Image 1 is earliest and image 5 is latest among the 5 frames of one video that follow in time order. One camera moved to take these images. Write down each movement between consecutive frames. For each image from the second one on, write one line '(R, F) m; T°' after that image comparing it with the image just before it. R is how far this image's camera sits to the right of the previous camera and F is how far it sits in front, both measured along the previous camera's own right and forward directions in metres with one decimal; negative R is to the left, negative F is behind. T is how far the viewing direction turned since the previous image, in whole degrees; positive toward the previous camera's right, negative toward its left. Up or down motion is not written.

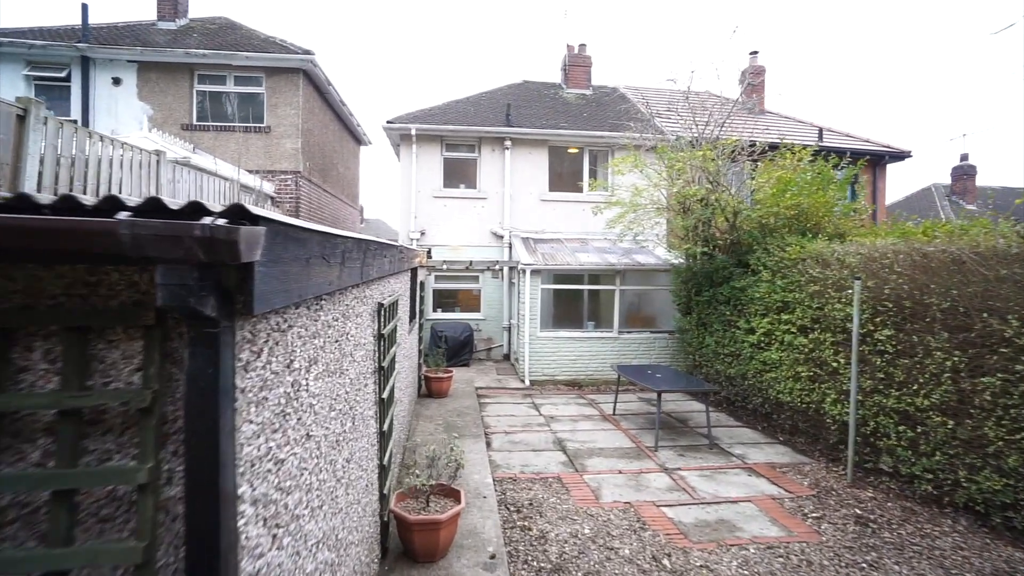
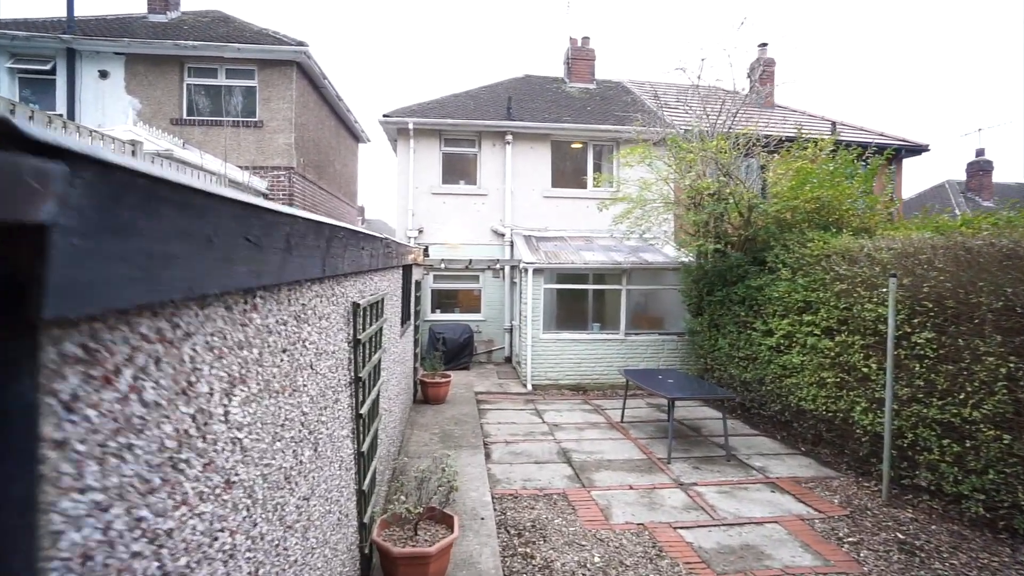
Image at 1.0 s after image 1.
(0.0, +0.5) m; 0°
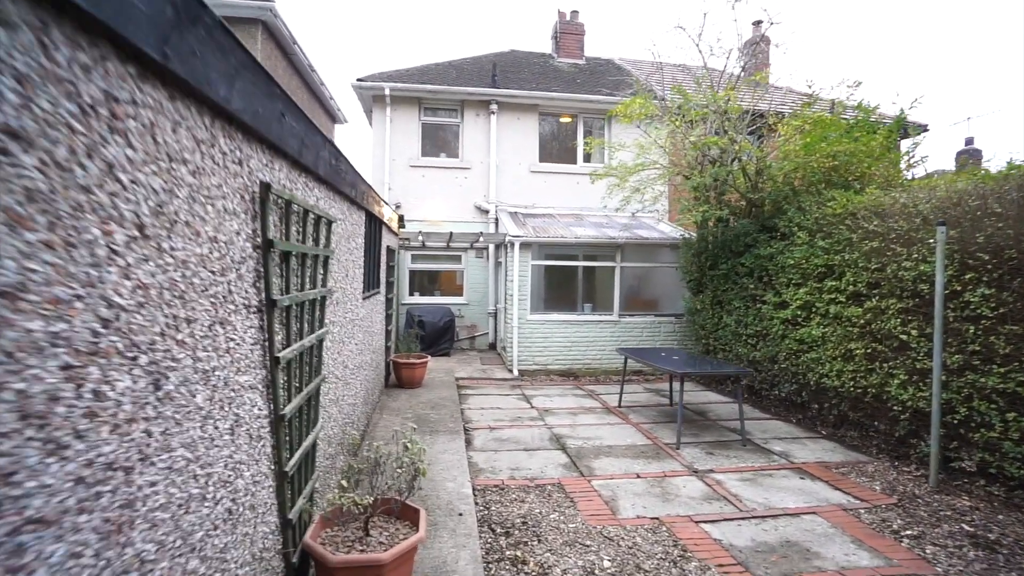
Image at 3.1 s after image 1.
(0.0, +0.8) m; +2°
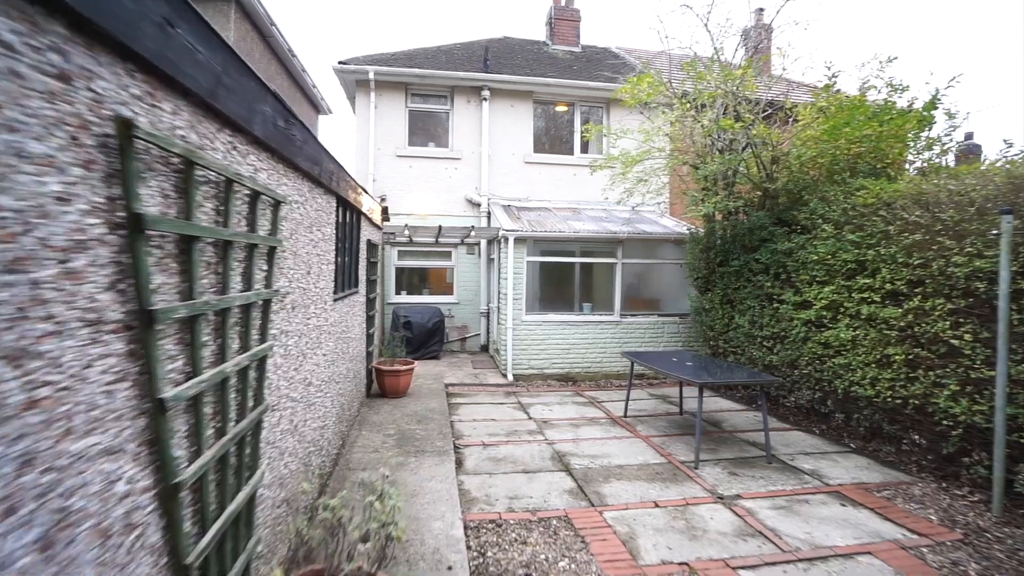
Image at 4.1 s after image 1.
(-0.1, +0.6) m; +1°
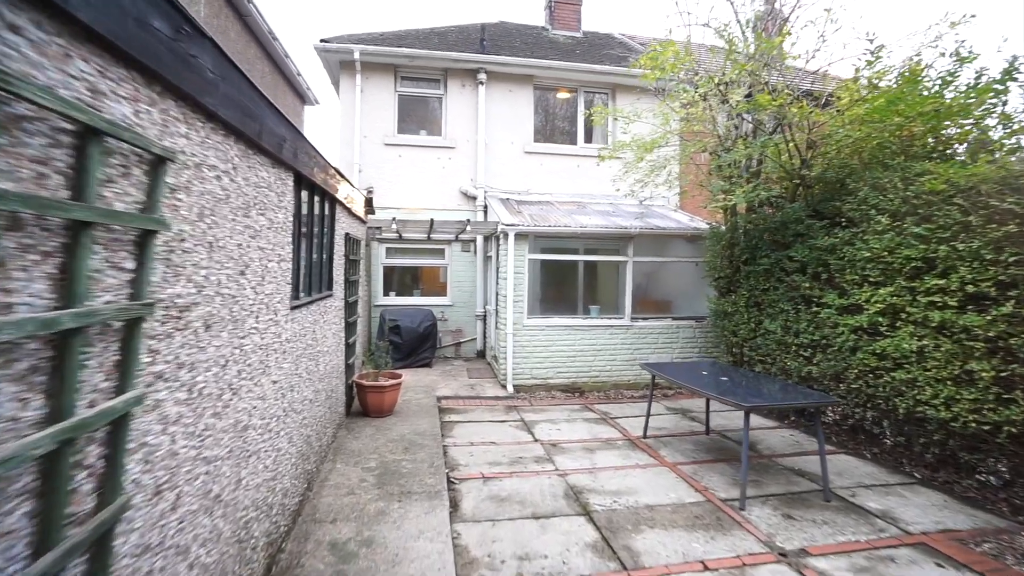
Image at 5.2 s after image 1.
(-0.1, +0.8) m; +1°
